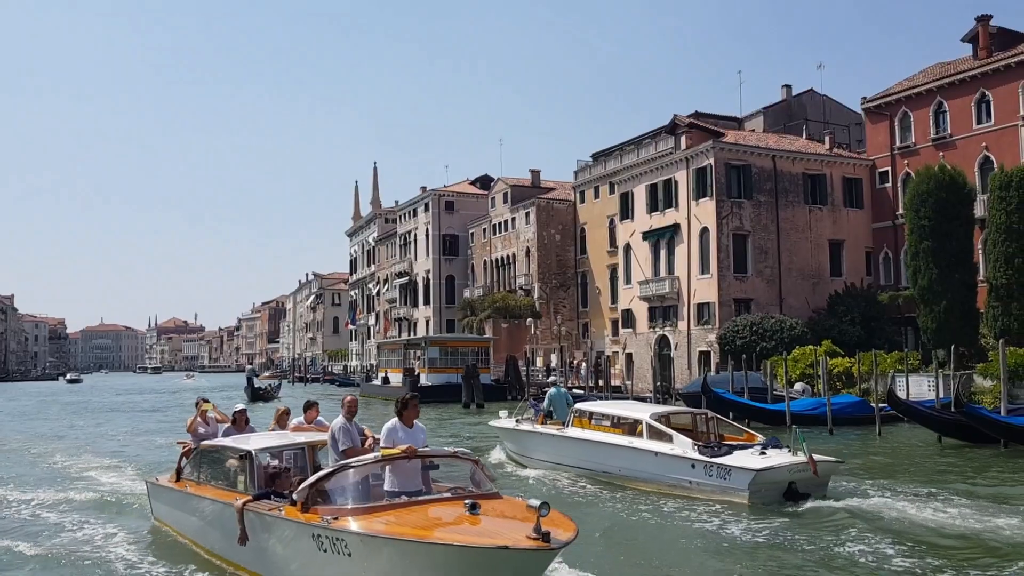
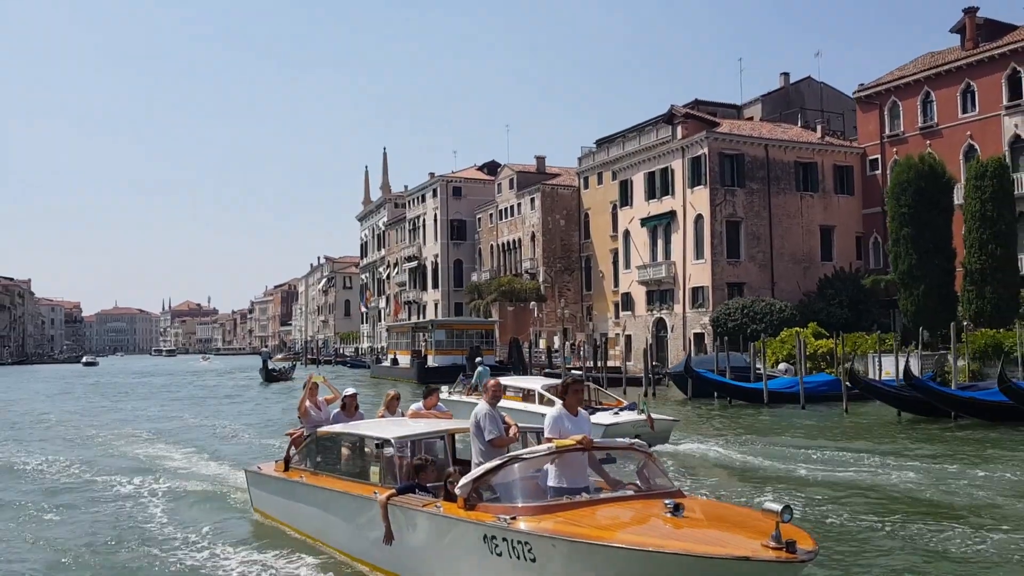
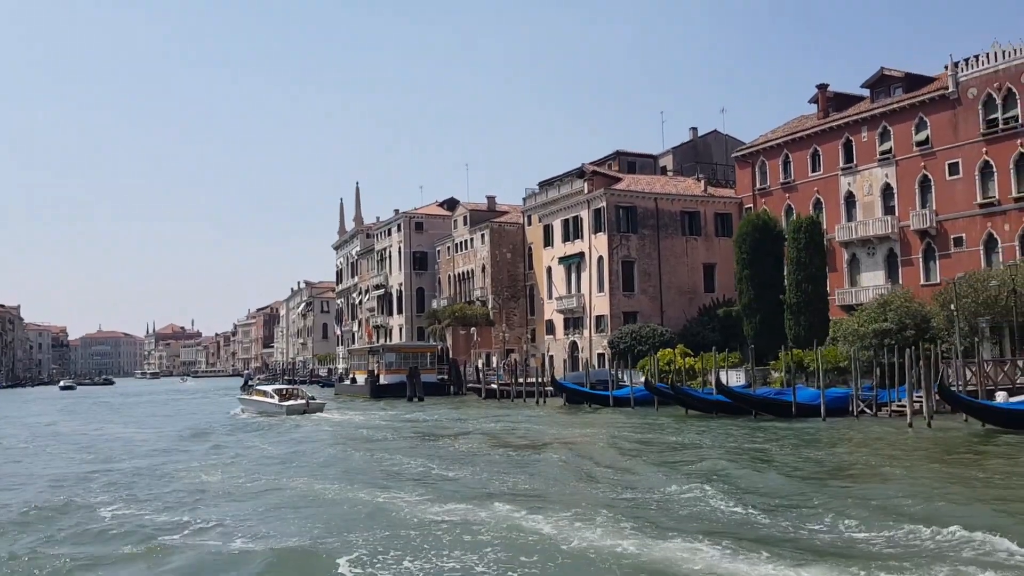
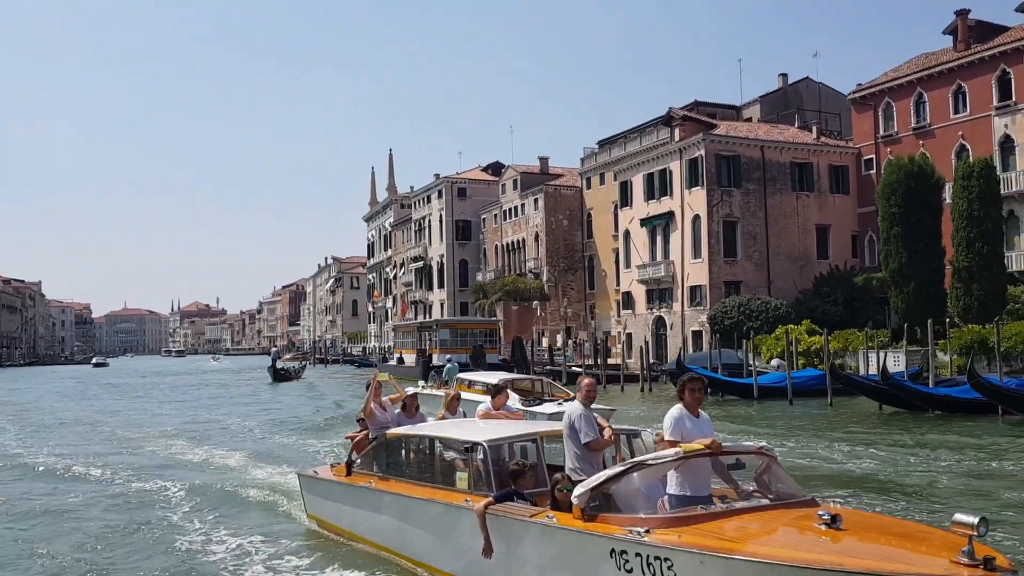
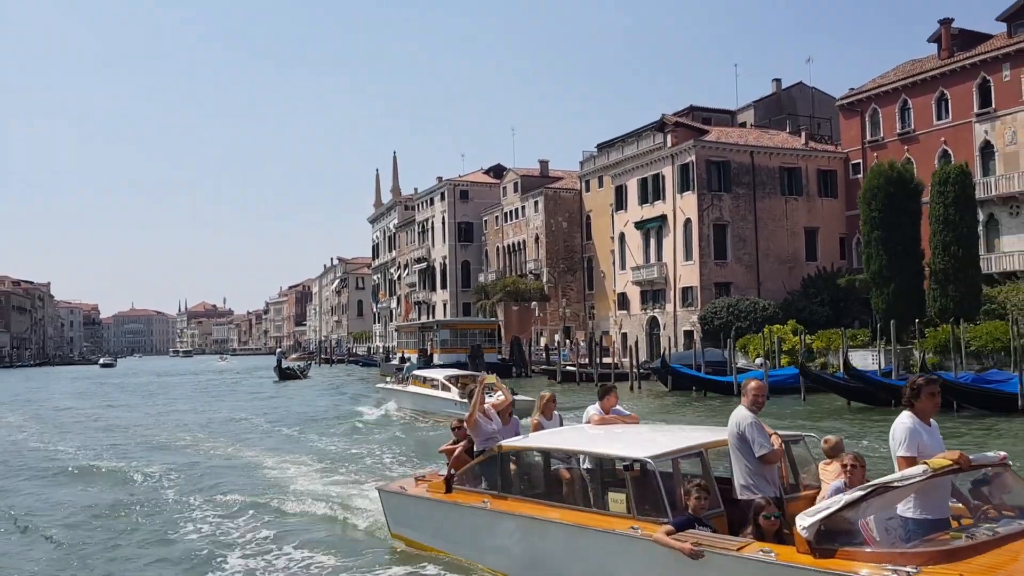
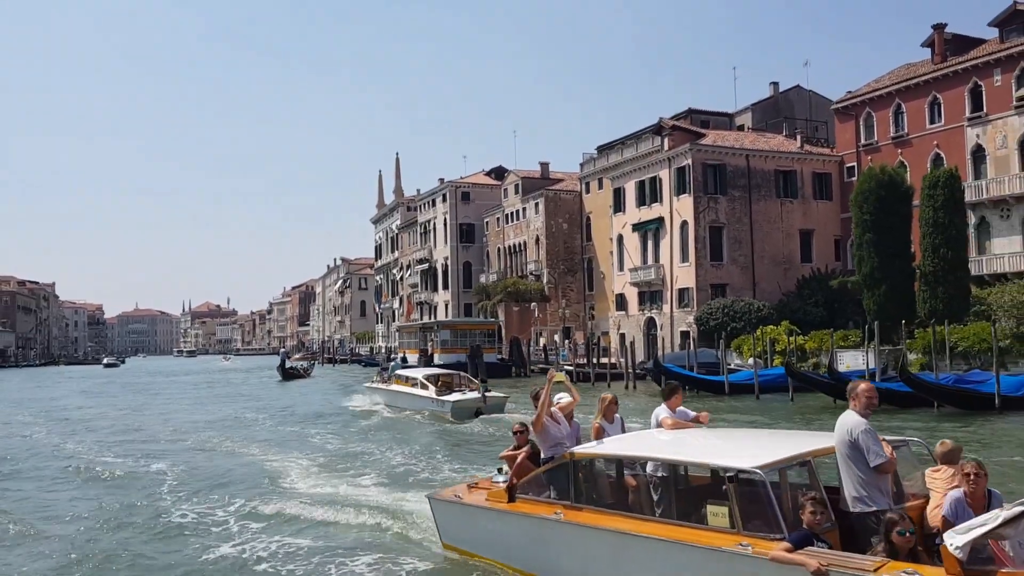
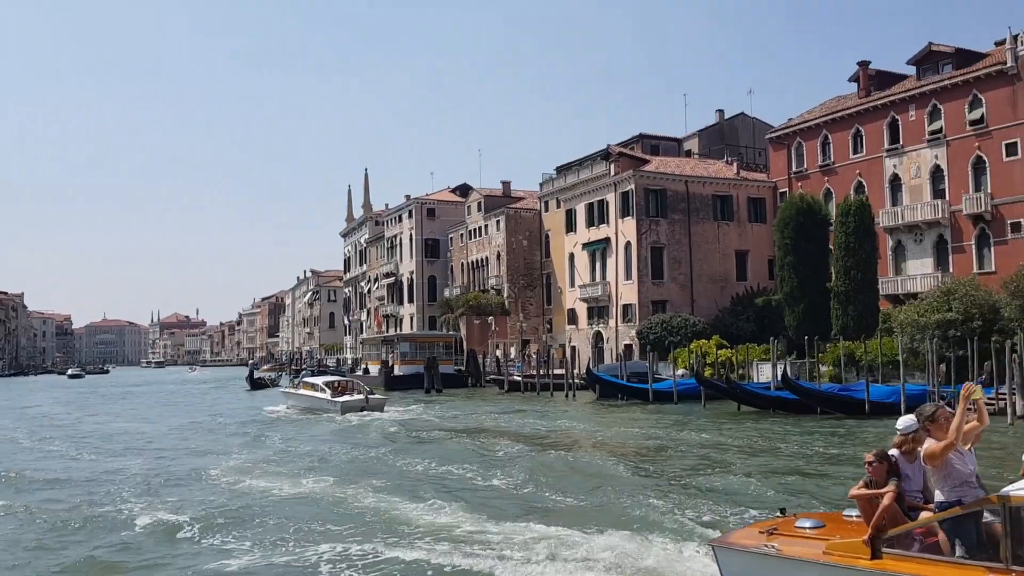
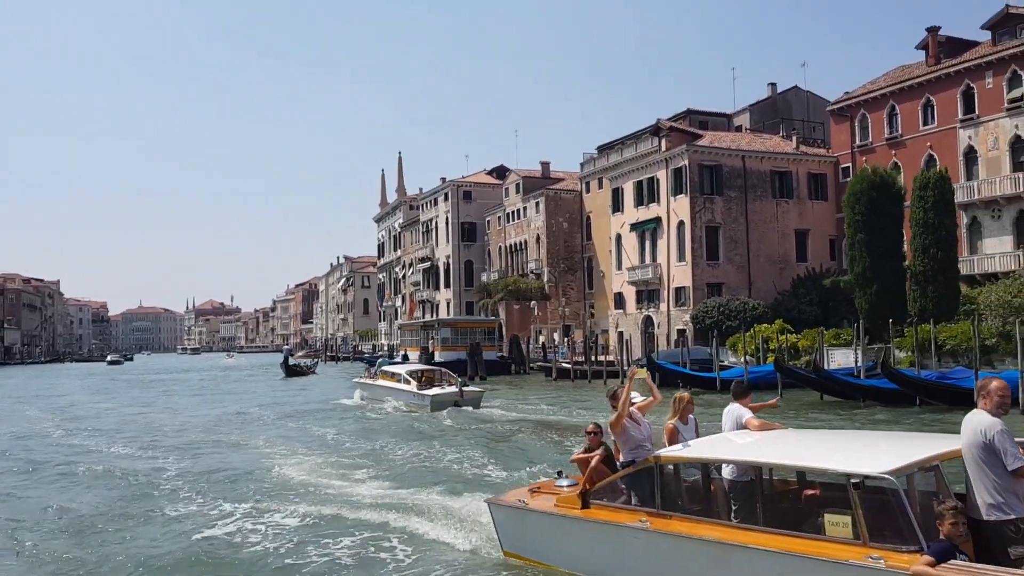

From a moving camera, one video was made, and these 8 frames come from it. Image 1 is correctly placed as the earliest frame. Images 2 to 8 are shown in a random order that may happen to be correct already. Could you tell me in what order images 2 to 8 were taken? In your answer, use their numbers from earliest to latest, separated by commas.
2, 4, 5, 6, 8, 7, 3
